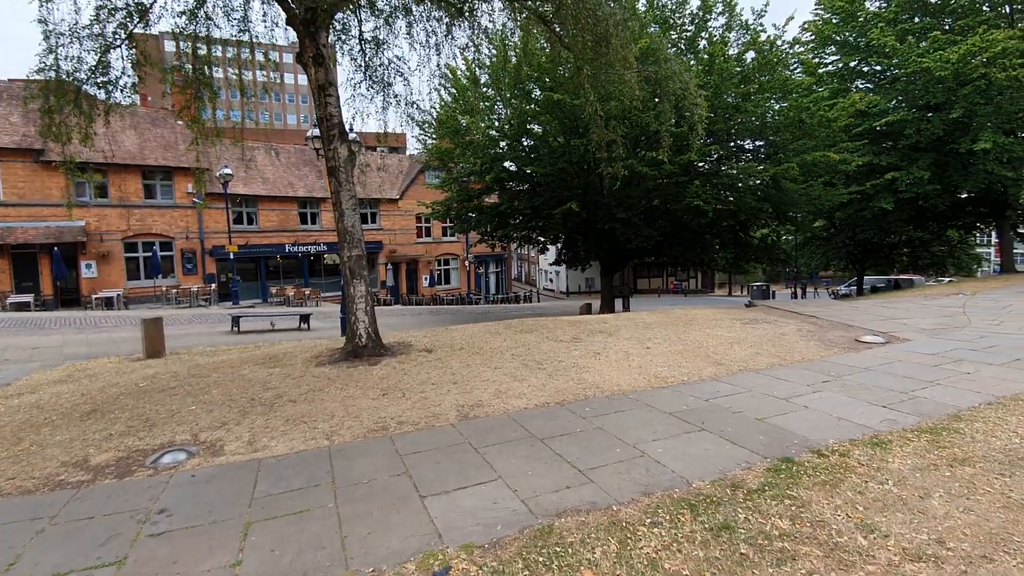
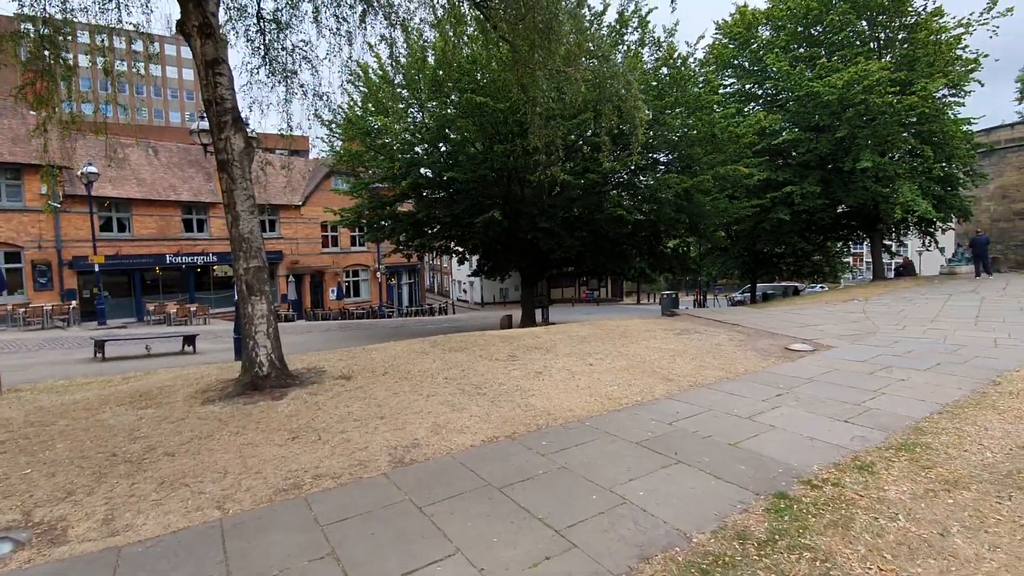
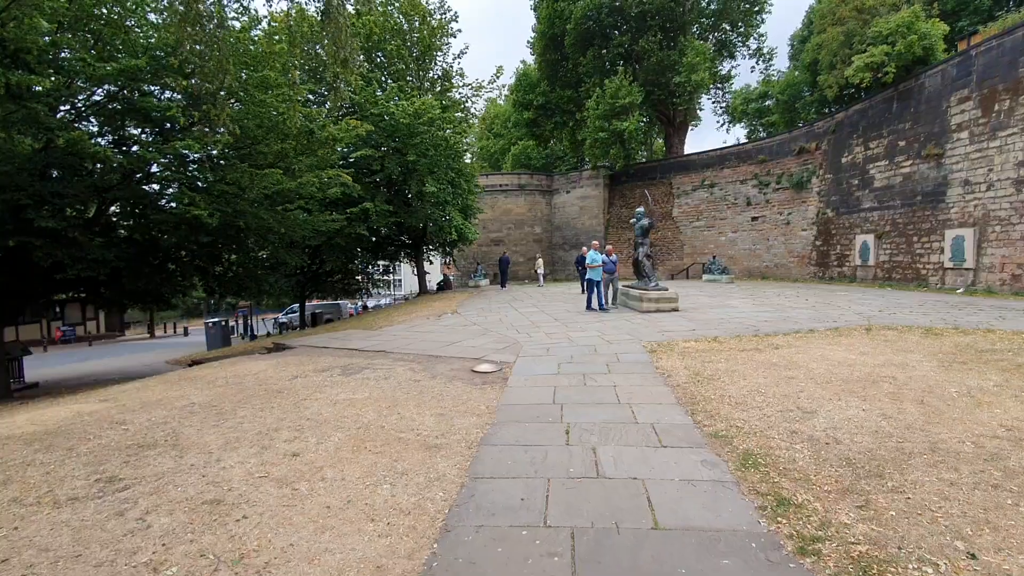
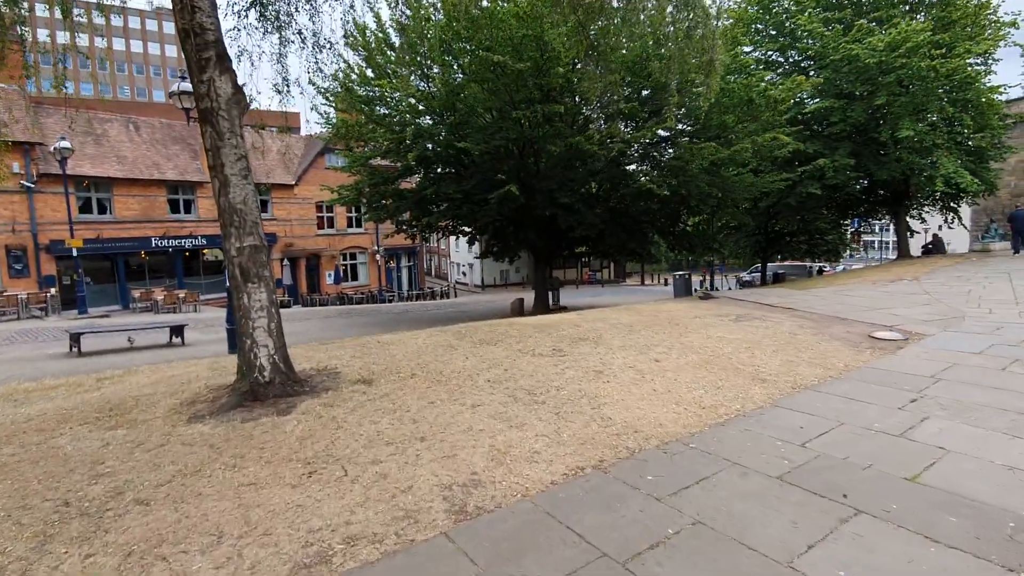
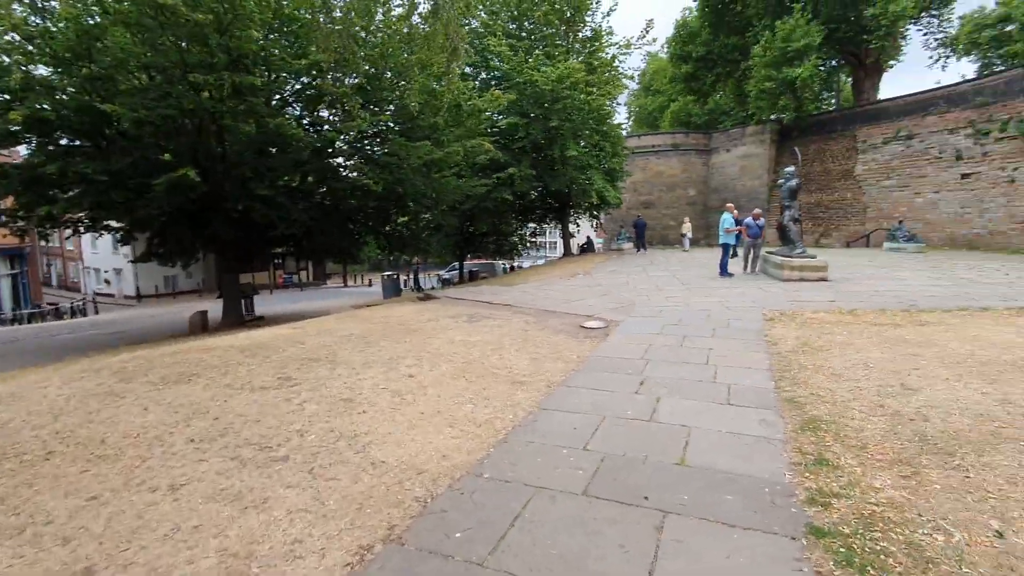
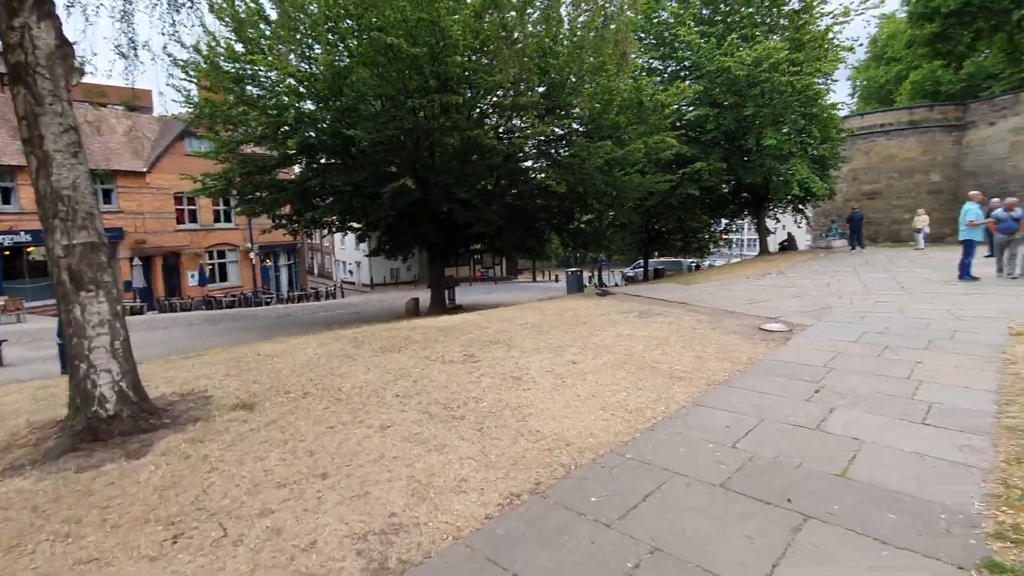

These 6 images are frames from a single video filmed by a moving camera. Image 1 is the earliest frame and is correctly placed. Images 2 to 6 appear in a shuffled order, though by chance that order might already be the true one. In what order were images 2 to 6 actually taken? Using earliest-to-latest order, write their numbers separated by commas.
2, 4, 6, 5, 3
